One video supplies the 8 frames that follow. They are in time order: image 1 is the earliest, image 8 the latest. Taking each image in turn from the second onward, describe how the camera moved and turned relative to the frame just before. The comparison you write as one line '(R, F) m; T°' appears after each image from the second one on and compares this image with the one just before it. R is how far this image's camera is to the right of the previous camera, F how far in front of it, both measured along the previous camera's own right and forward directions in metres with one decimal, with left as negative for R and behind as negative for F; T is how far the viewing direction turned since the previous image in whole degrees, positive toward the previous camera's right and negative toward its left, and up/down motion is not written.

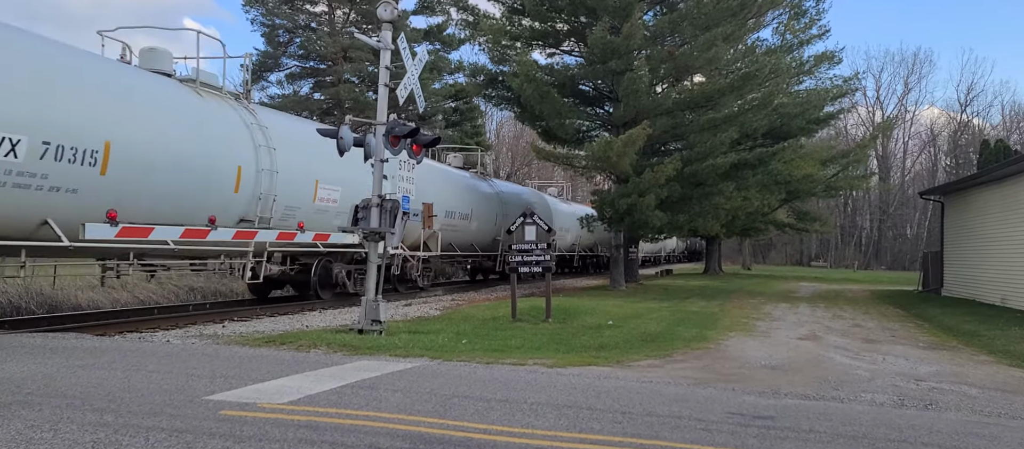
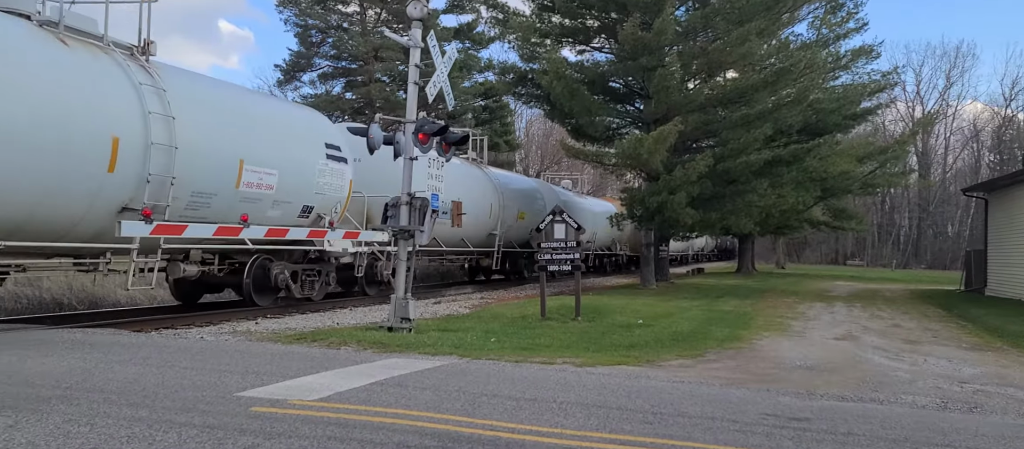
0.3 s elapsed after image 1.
(0.0, +0.1) m; -2°
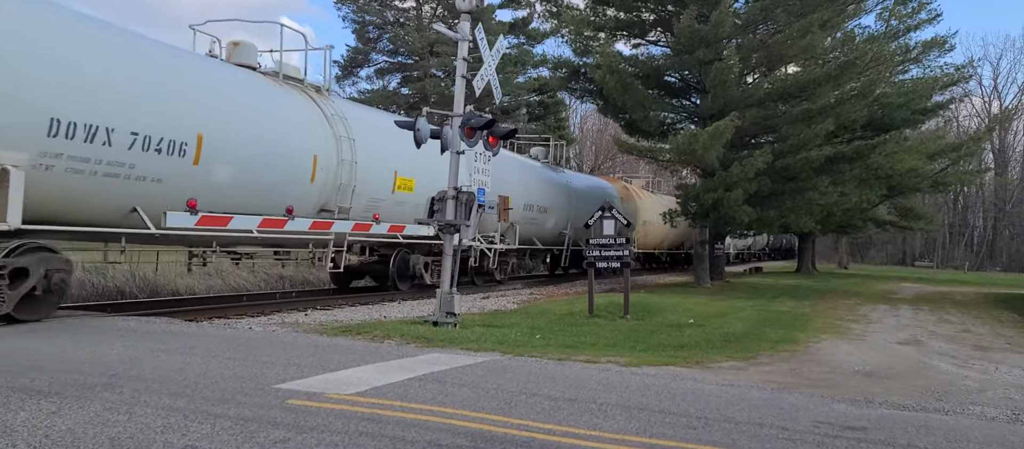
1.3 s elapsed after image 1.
(+0.1, +0.1) m; -4°
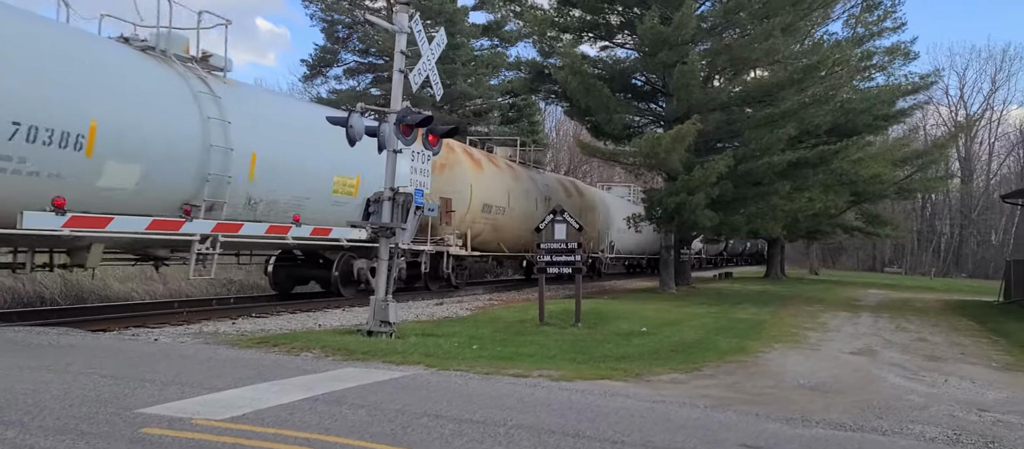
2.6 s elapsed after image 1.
(+0.5, +0.5) m; +2°
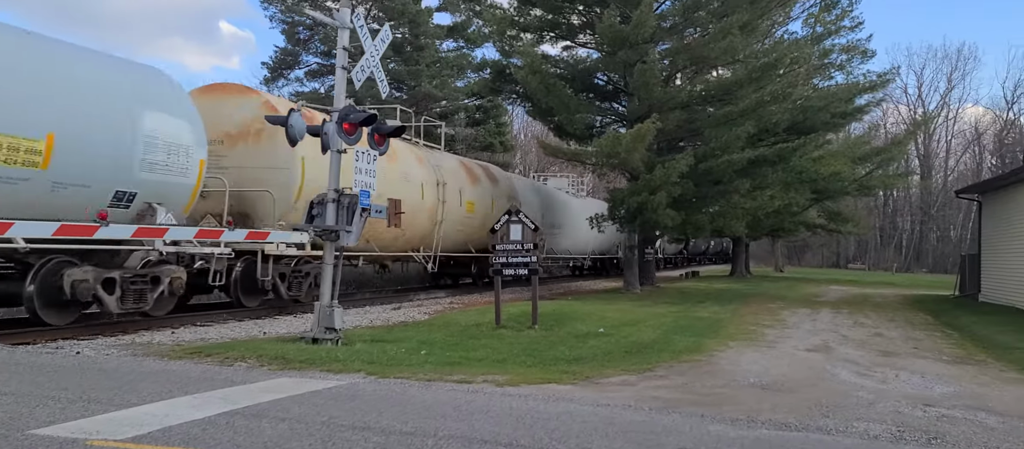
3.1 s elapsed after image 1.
(+0.3, +0.2) m; +2°
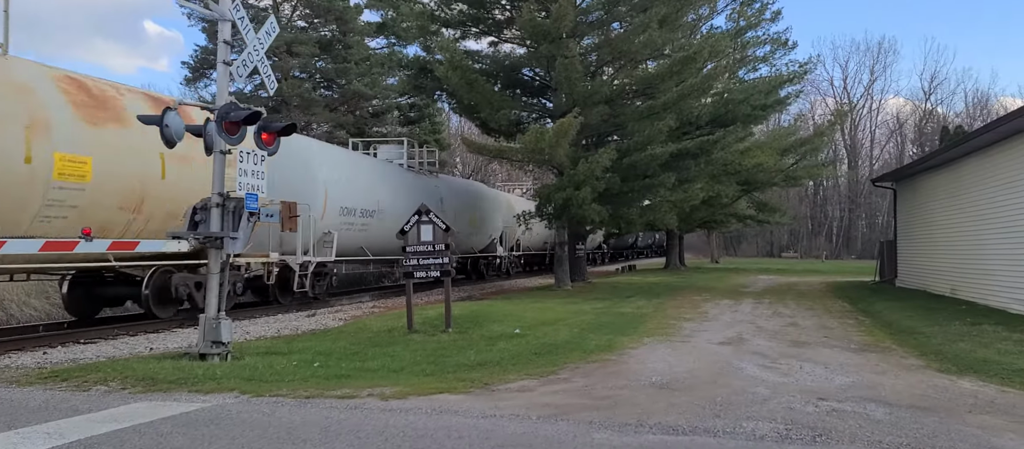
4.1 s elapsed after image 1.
(+0.6, +0.3) m; +4°
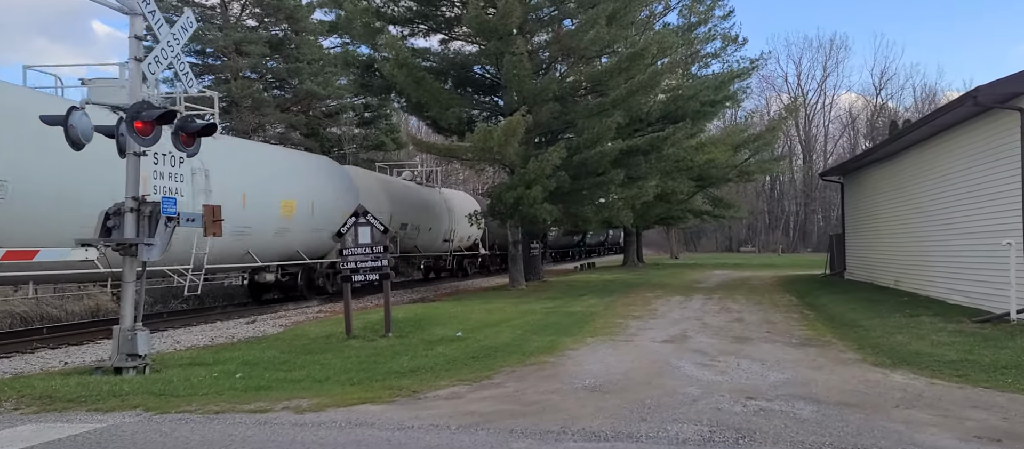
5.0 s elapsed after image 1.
(+0.4, +0.2) m; +3°
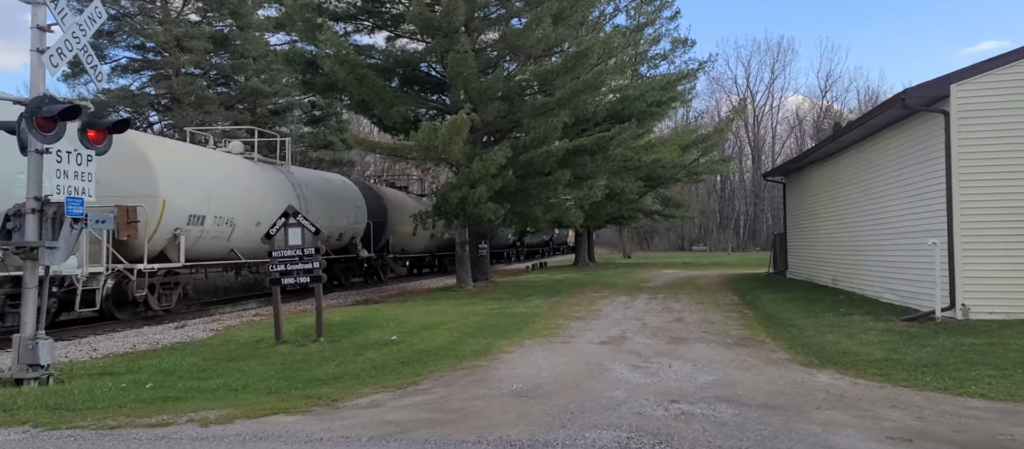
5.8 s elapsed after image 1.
(+0.3, +0.2) m; +3°
